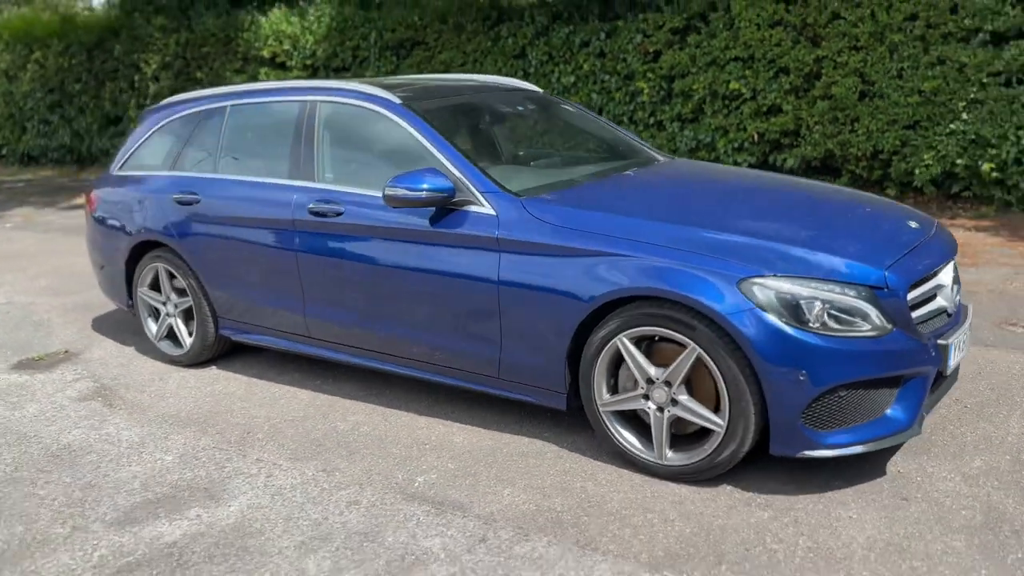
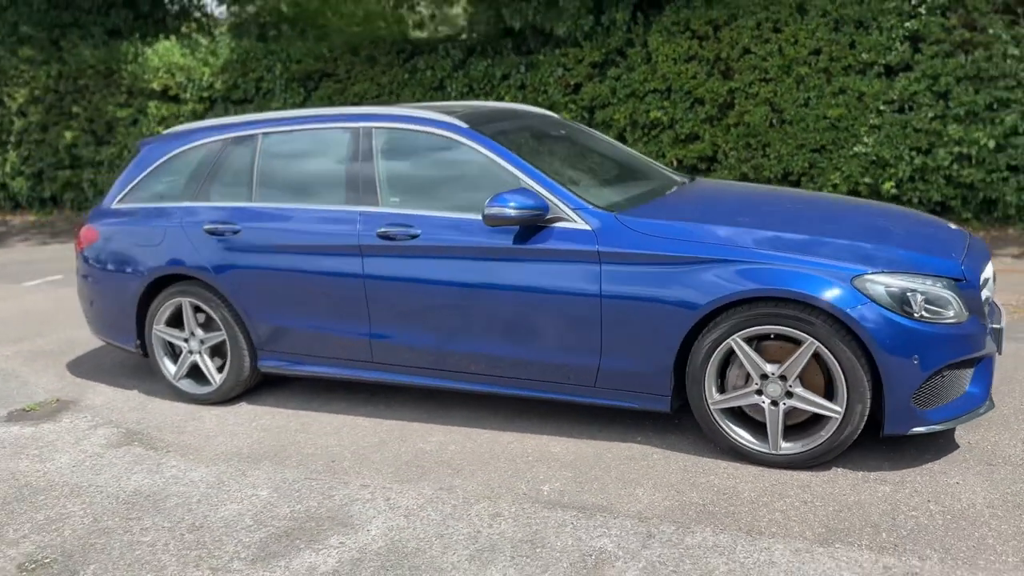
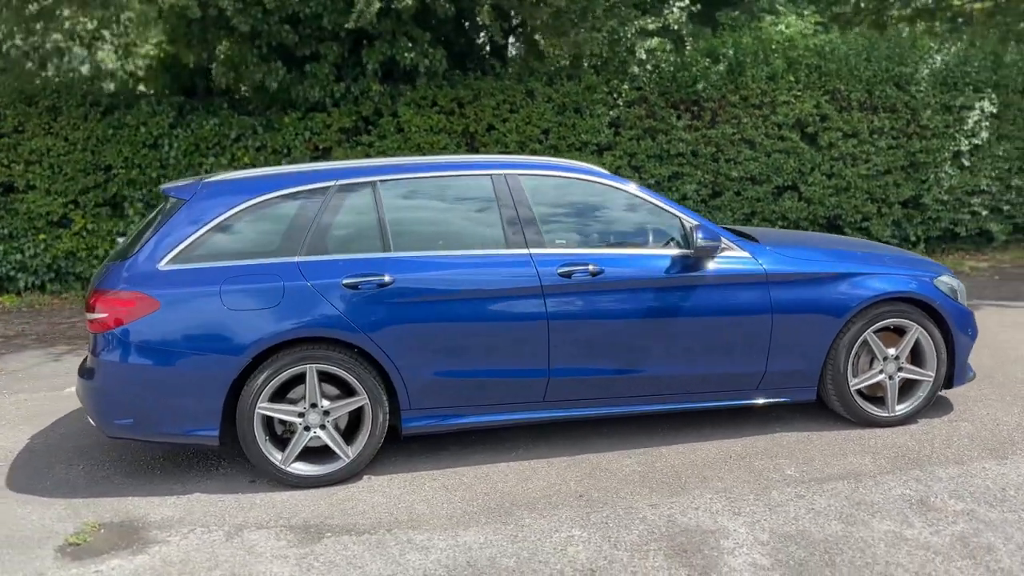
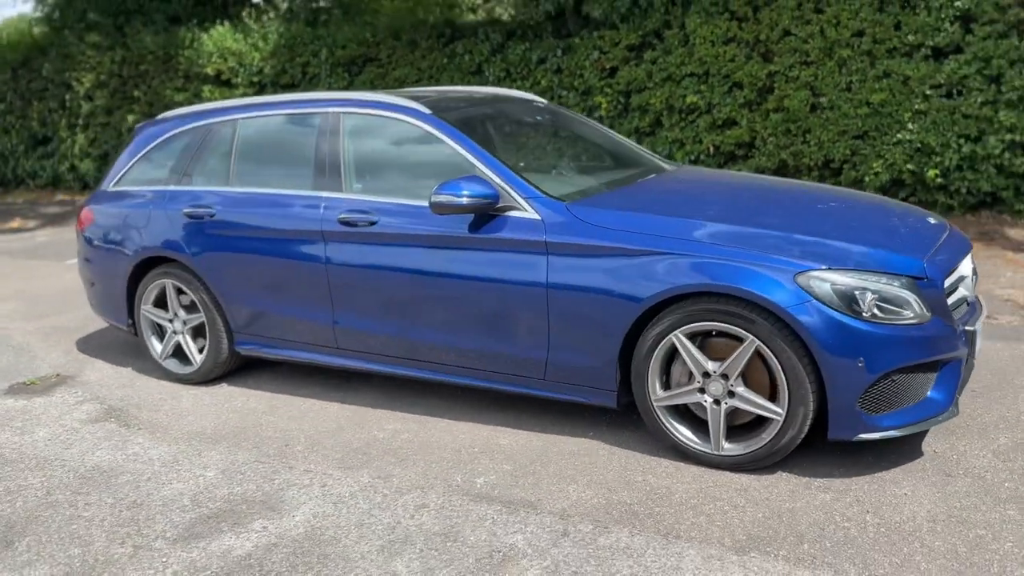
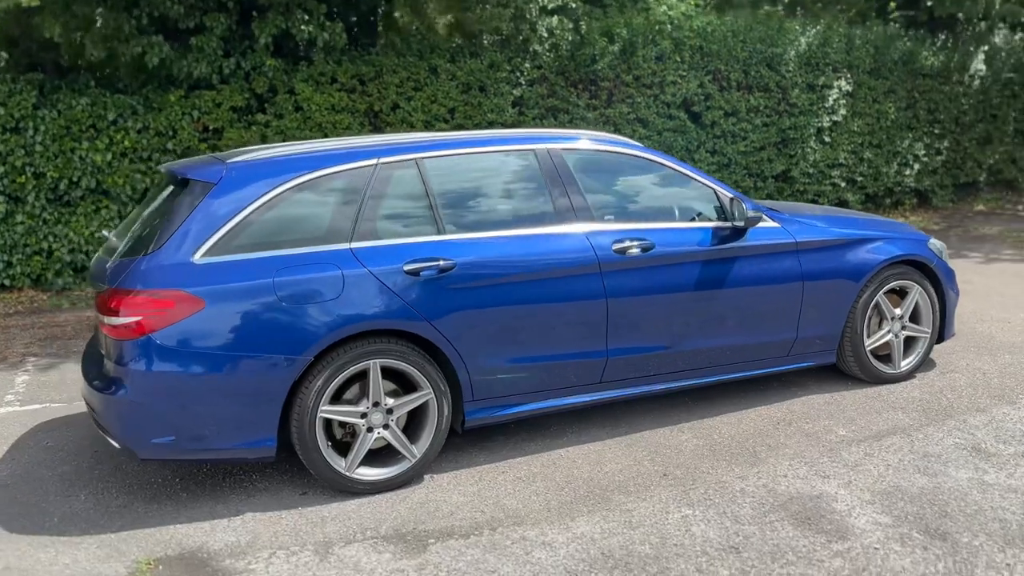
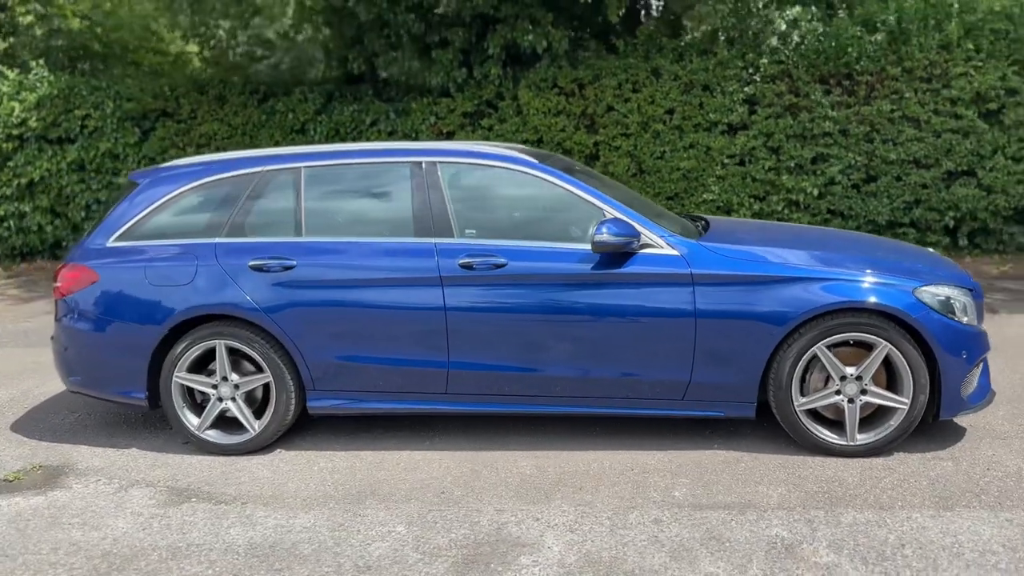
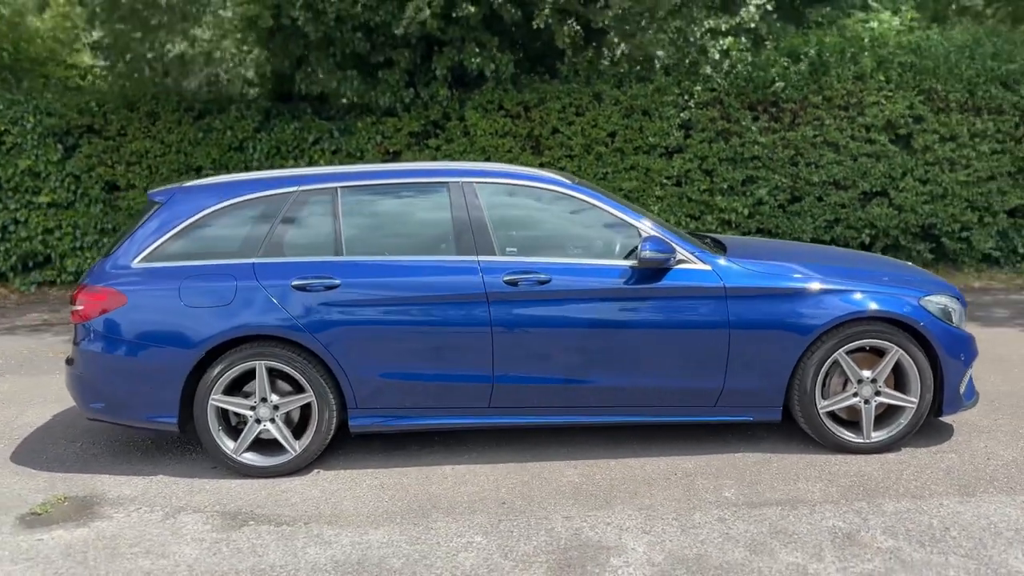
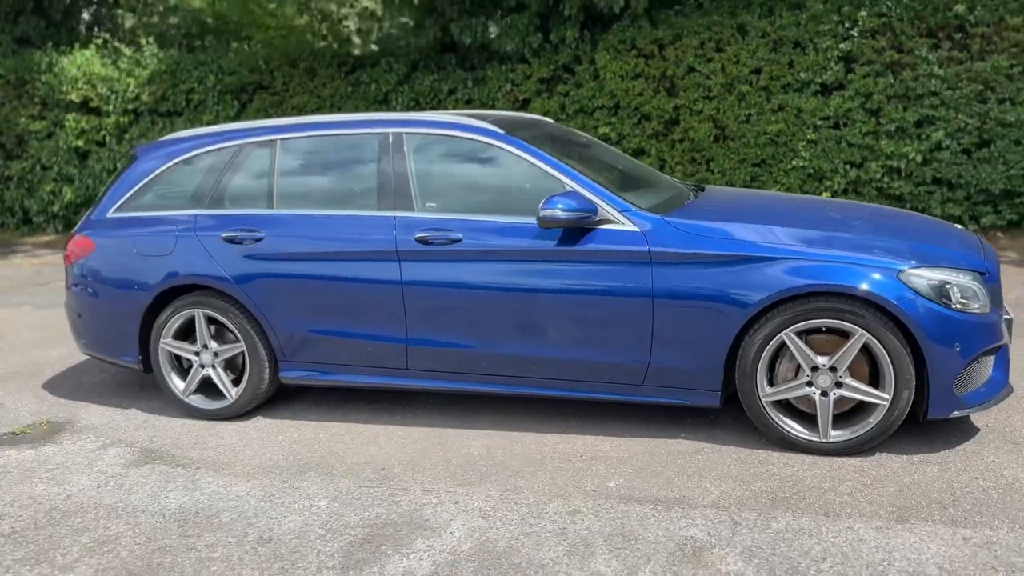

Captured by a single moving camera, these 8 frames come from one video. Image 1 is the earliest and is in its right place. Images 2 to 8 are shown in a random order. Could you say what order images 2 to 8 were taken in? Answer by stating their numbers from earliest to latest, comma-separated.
4, 2, 8, 6, 7, 3, 5
